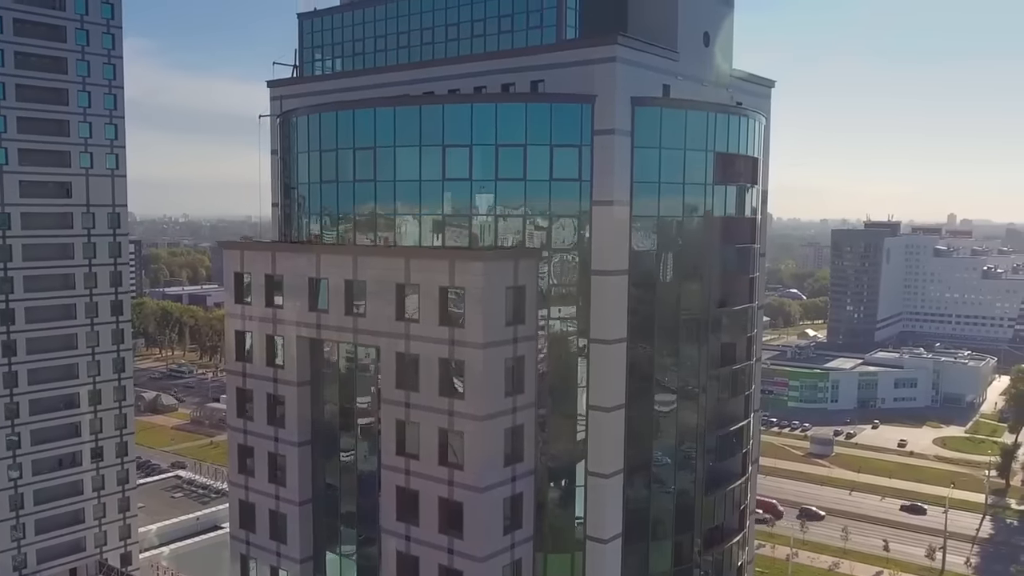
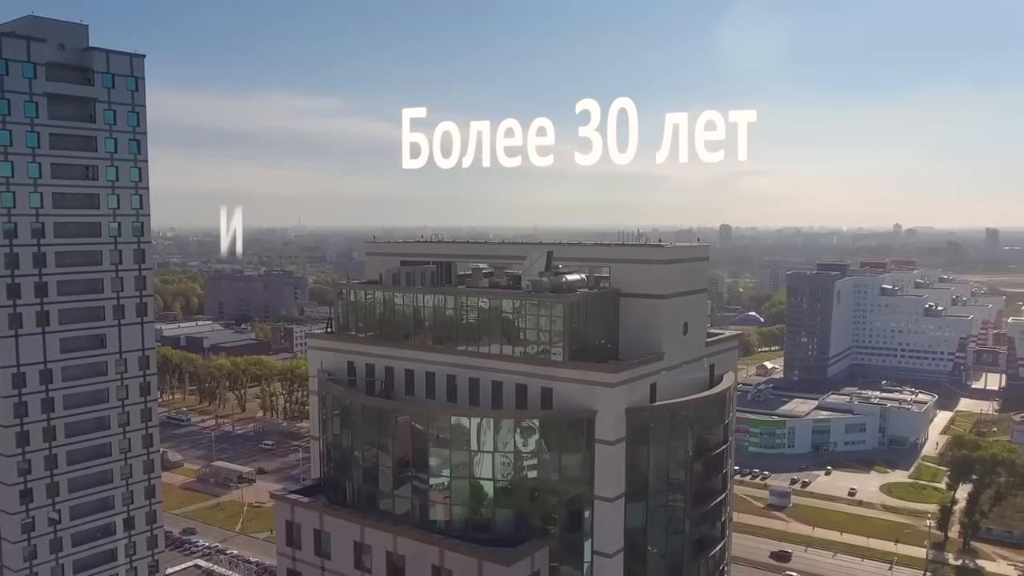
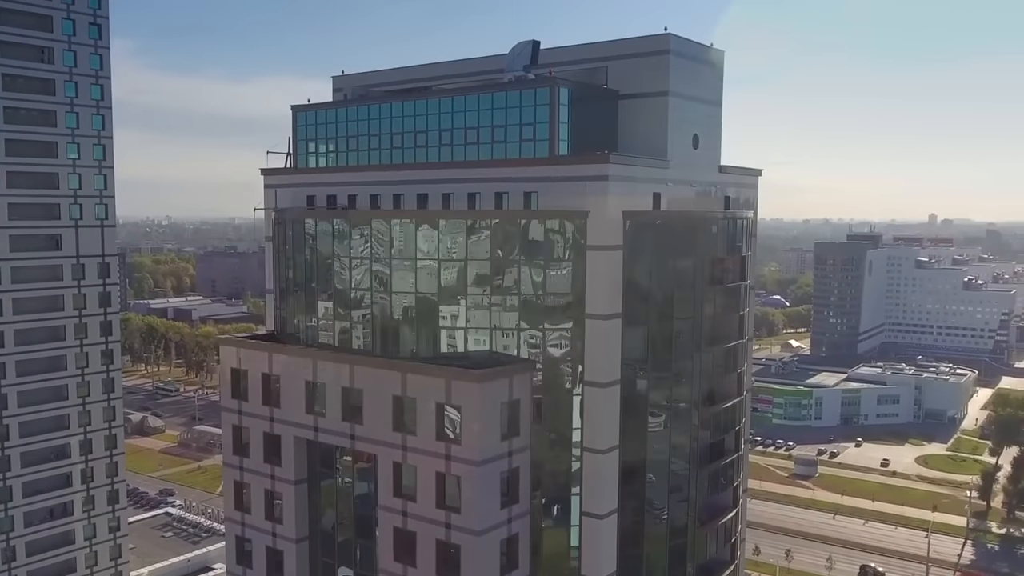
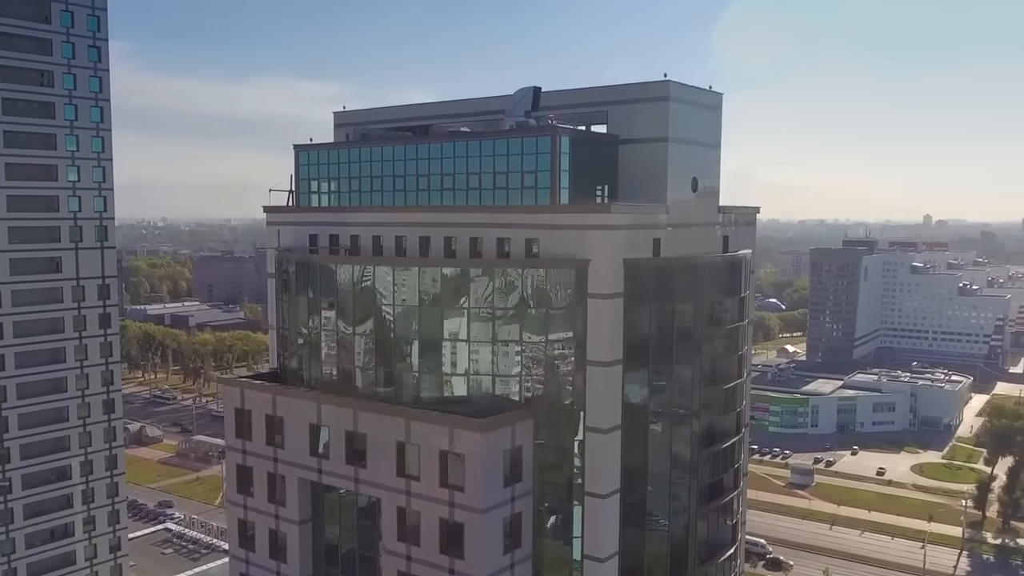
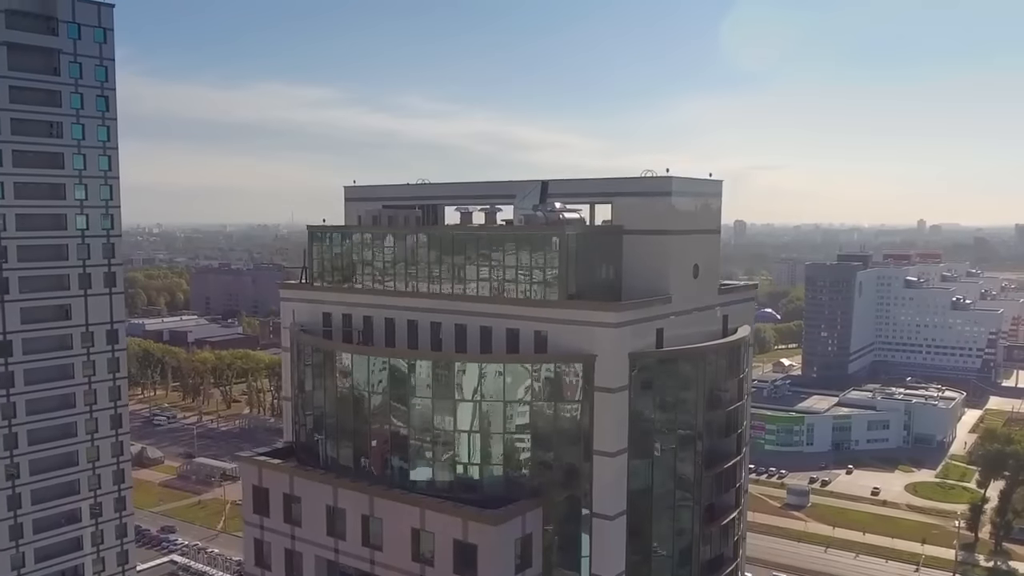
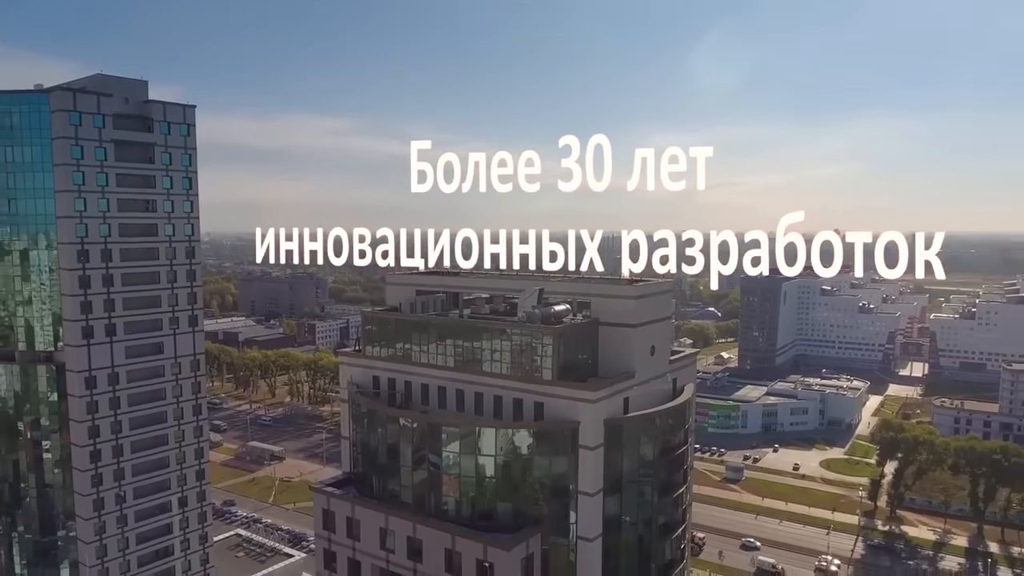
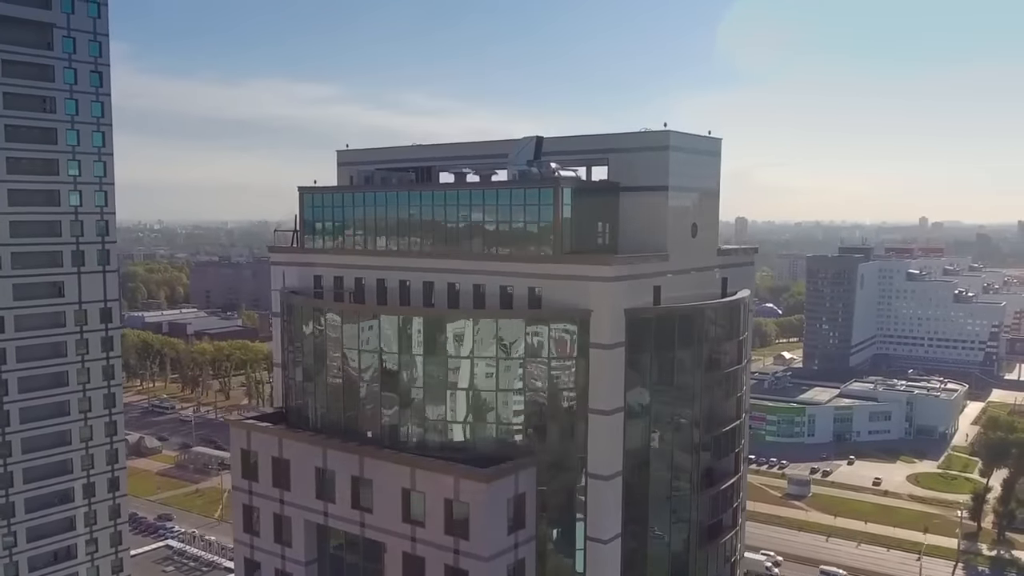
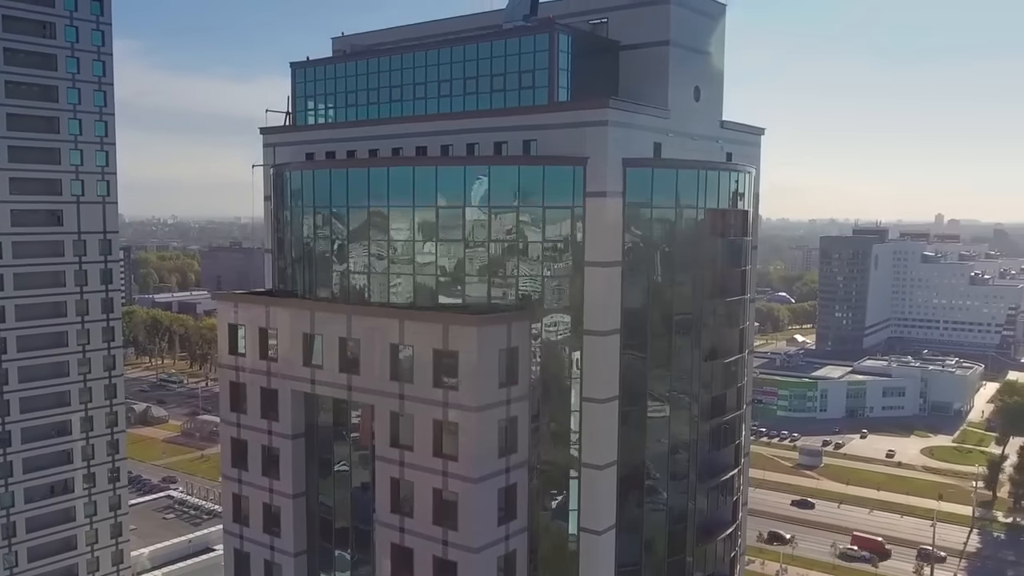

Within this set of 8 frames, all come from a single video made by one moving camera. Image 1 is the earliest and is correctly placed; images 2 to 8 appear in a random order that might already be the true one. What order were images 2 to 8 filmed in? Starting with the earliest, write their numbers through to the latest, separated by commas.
8, 3, 4, 7, 5, 2, 6
